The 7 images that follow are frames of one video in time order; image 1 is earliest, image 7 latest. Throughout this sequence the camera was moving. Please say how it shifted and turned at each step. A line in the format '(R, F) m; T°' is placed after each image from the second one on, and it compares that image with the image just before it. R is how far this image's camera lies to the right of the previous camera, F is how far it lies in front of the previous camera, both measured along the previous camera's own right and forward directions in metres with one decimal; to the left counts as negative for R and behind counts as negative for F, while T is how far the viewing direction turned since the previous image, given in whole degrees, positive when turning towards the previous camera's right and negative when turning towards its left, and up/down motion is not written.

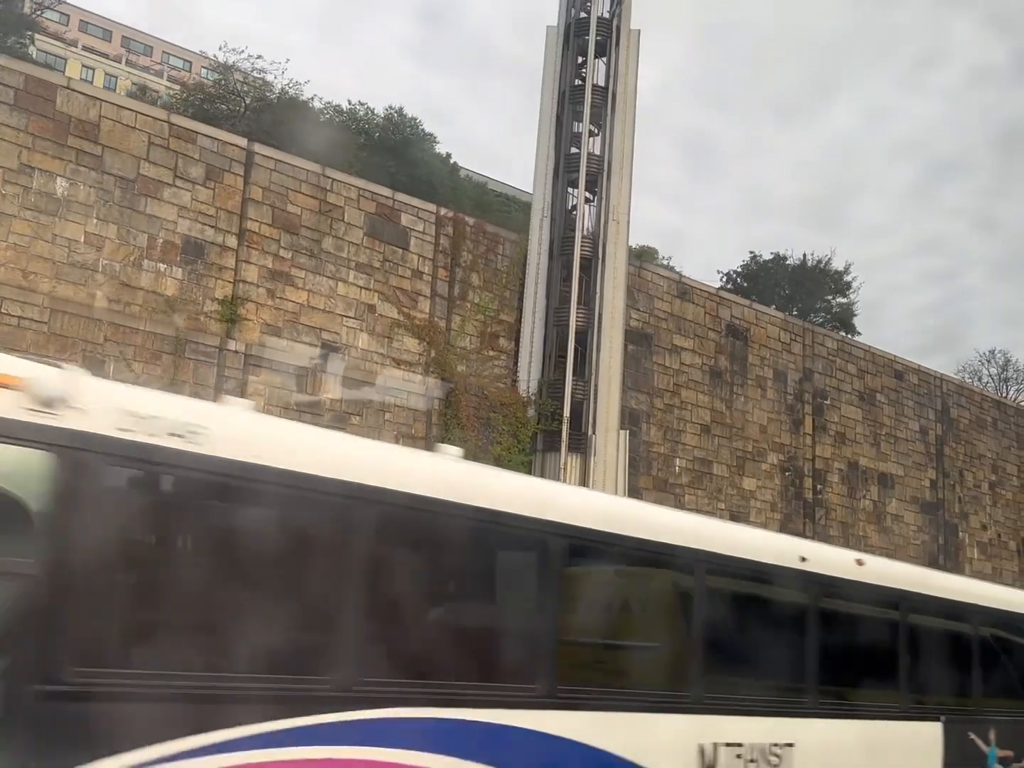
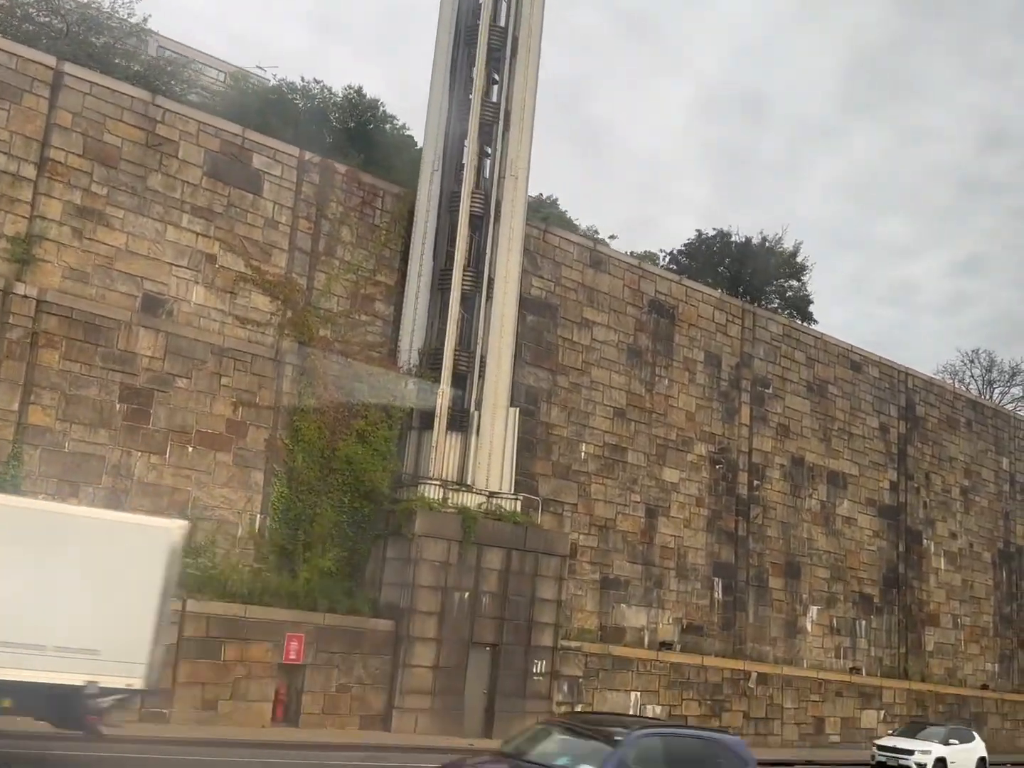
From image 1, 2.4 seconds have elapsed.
(+2.8, +2.3) m; -1°
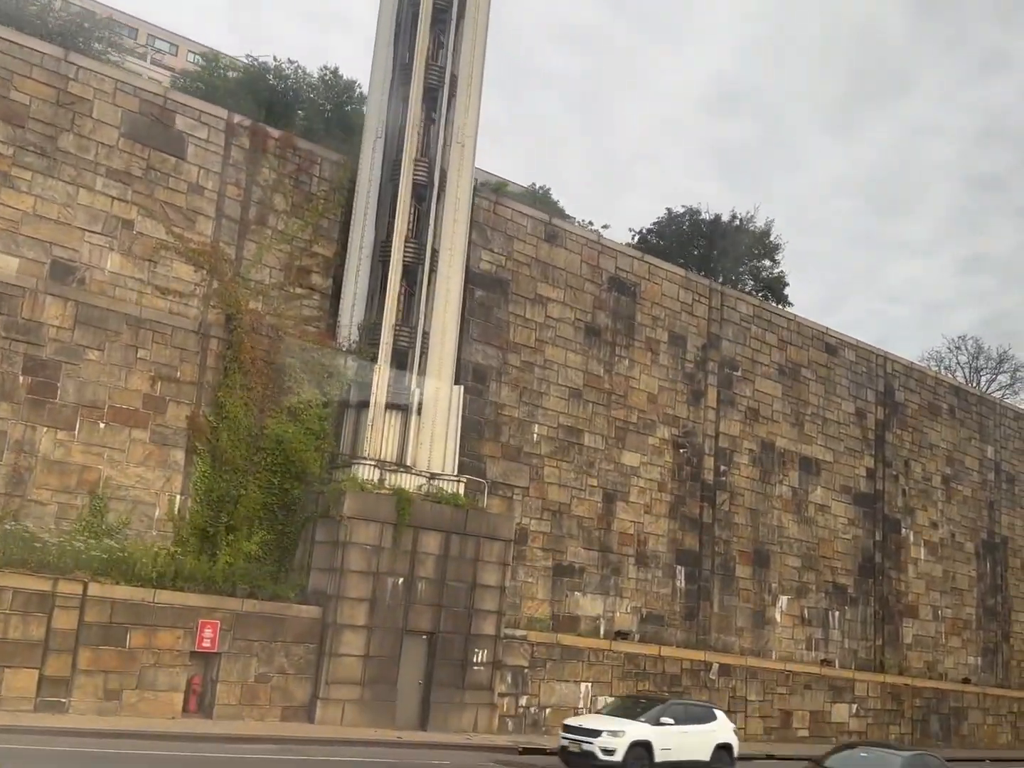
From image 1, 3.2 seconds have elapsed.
(+1.1, +0.9) m; 0°
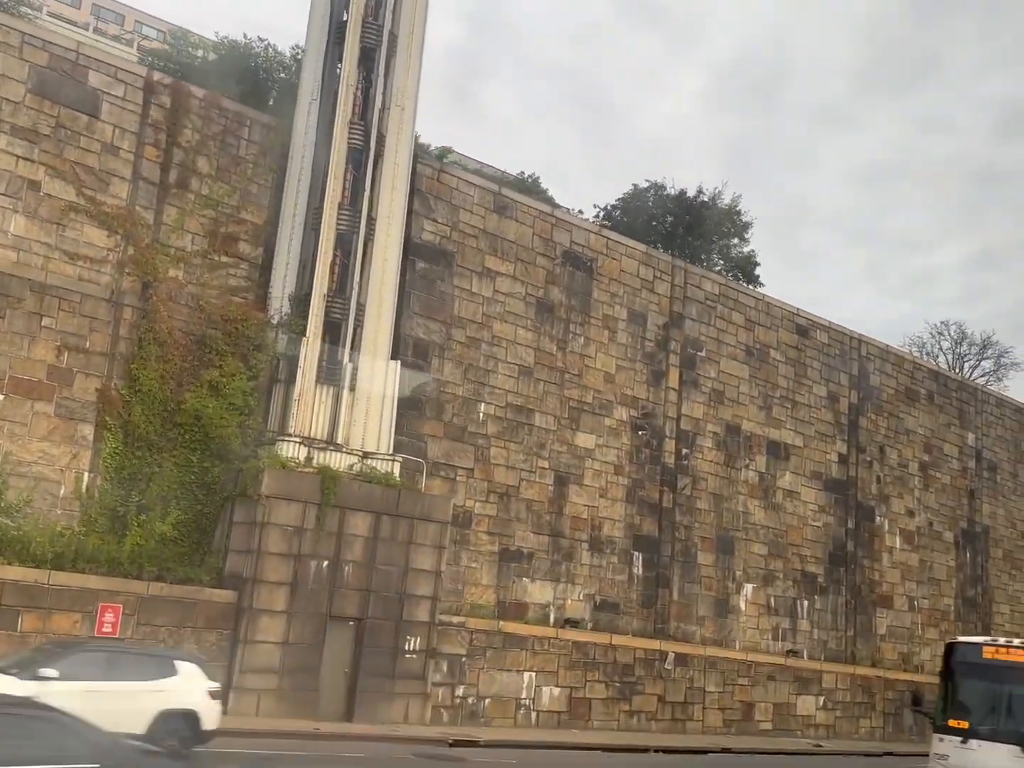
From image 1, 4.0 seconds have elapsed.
(+1.1, +0.9) m; 0°
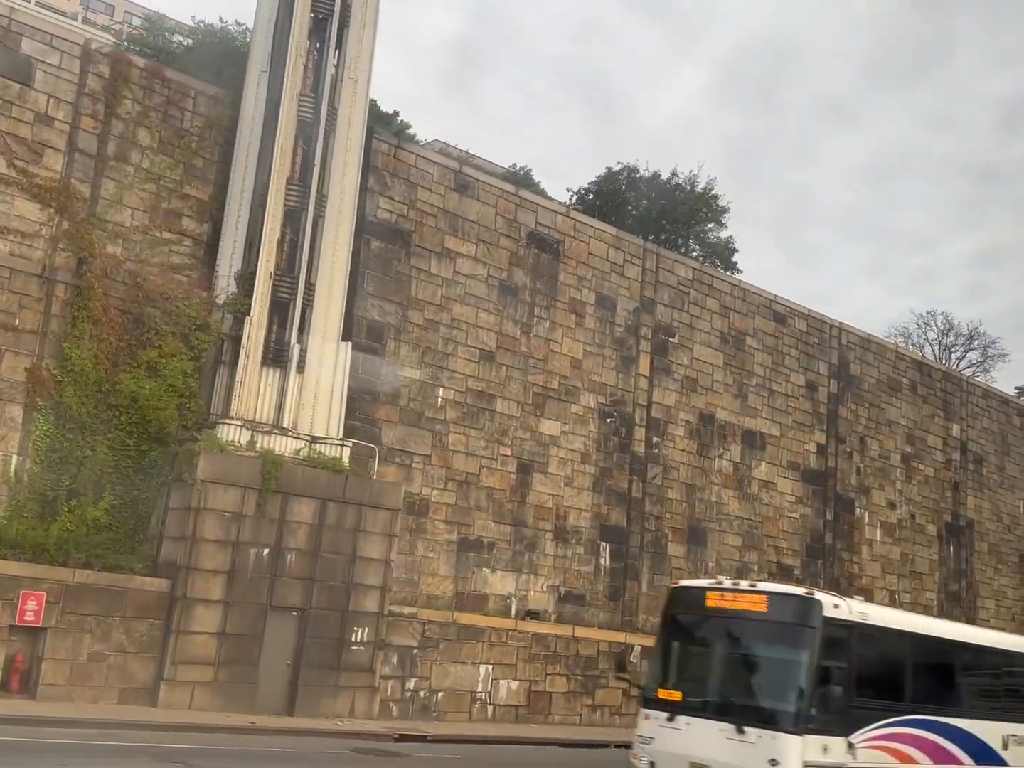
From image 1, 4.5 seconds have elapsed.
(+0.8, +0.6) m; 0°
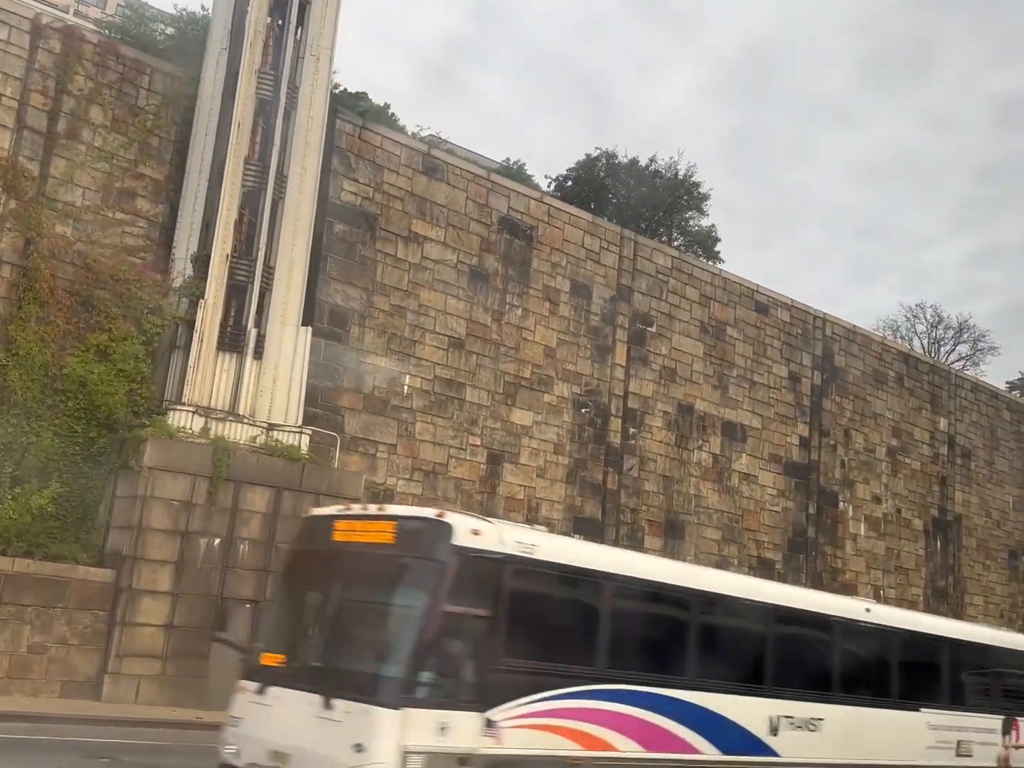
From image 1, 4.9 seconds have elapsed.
(+0.6, +0.5) m; 0°
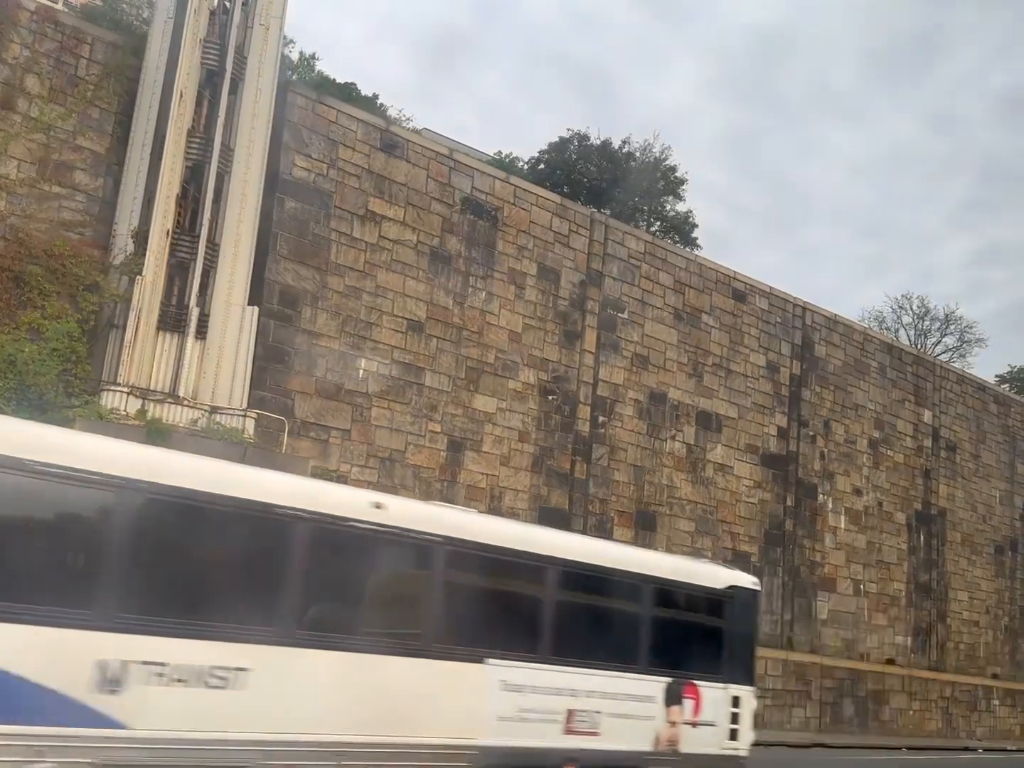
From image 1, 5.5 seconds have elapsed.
(+0.7, +0.6) m; 0°
